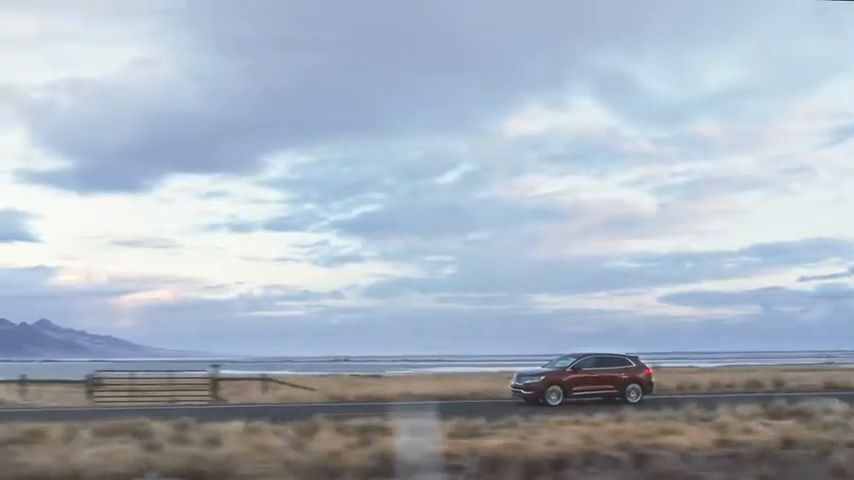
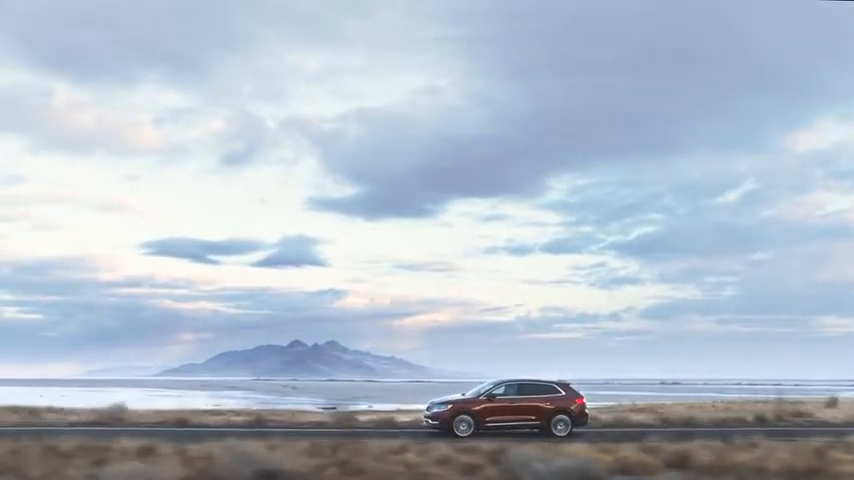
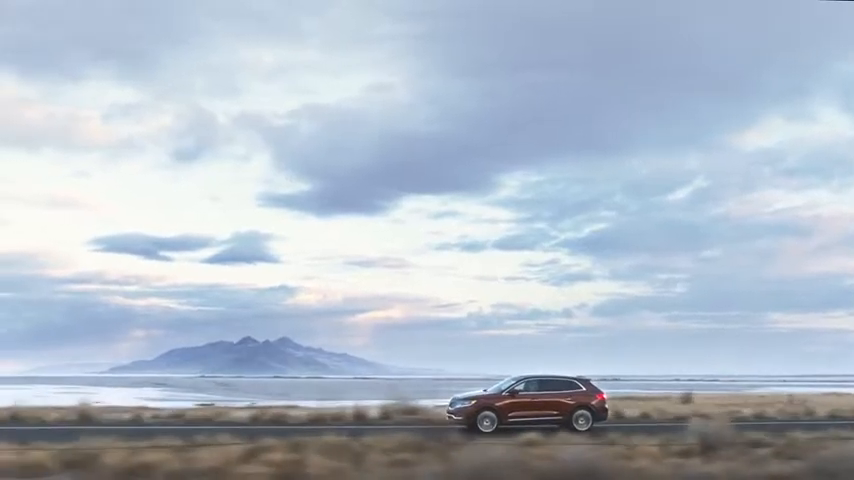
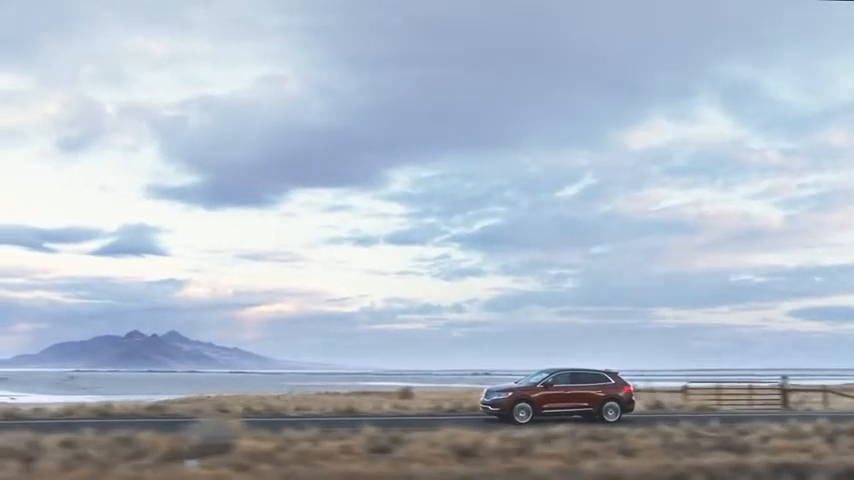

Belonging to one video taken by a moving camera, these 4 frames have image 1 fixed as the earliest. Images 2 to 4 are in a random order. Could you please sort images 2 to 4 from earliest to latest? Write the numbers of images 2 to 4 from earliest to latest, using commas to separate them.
4, 3, 2
